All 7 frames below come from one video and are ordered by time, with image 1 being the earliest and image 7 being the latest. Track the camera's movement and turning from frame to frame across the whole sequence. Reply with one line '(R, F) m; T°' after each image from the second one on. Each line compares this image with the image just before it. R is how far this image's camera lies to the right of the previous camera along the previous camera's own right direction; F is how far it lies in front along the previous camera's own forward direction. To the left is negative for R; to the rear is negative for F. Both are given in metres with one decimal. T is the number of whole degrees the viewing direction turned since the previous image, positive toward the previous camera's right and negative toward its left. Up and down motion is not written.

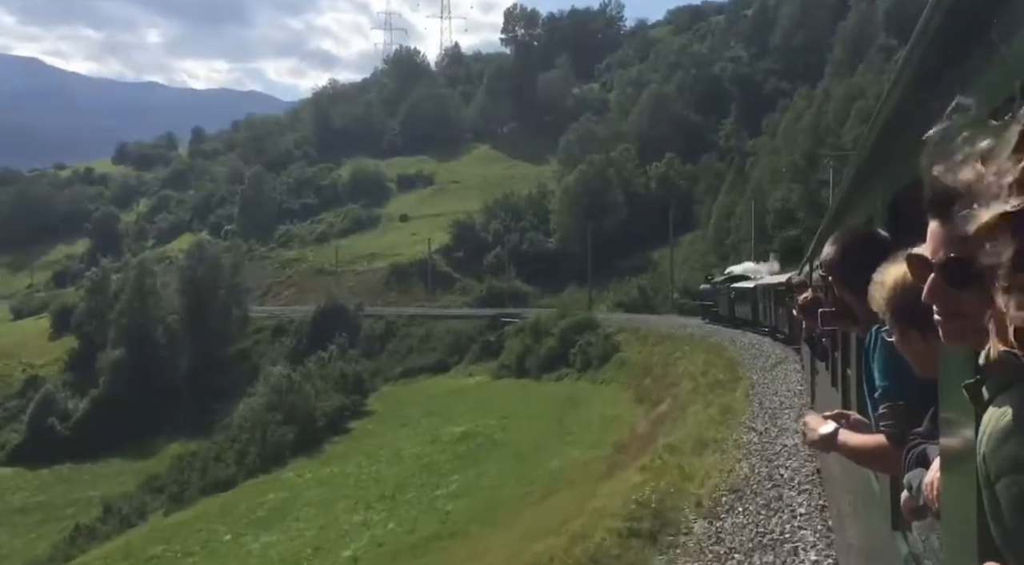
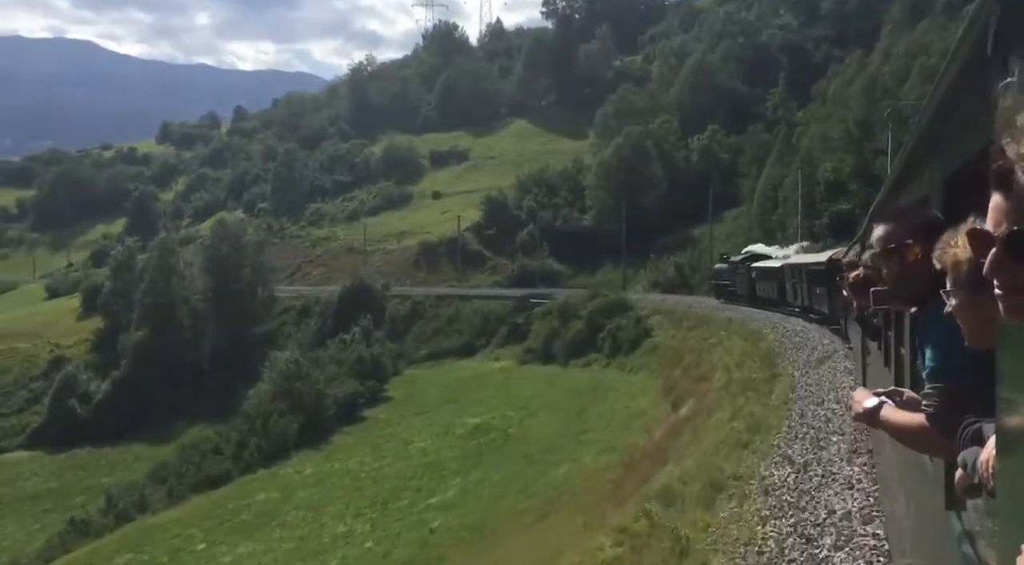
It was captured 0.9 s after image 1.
(+1.3, +4.2) m; -3°
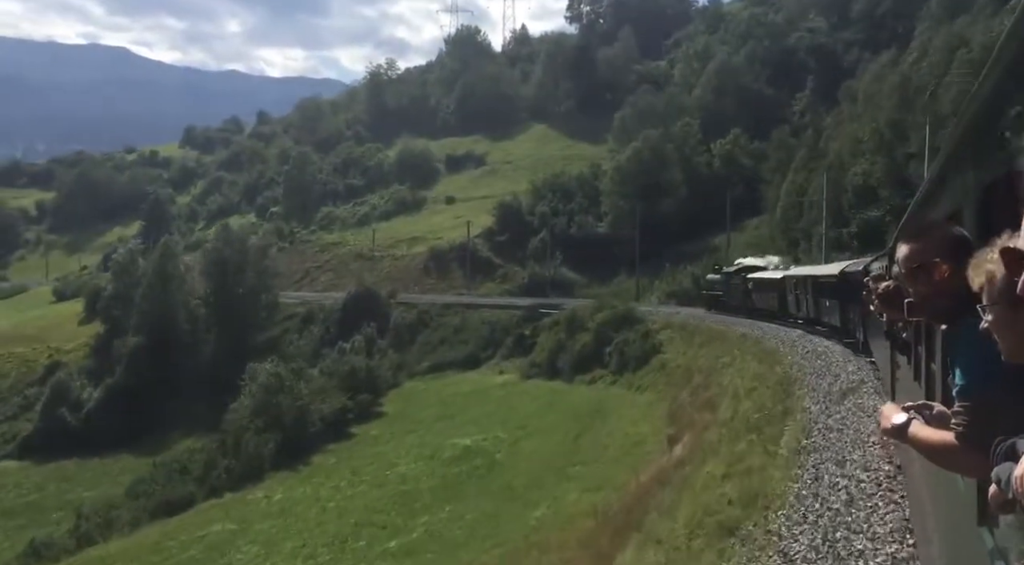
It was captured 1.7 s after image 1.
(+1.4, +3.9) m; -2°
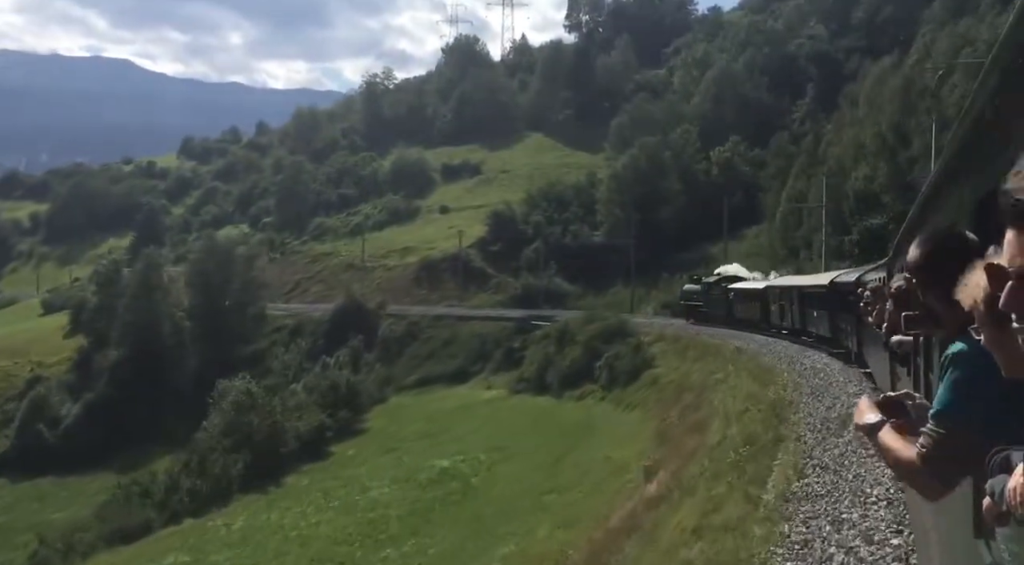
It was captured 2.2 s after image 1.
(+0.9, +2.4) m; 0°
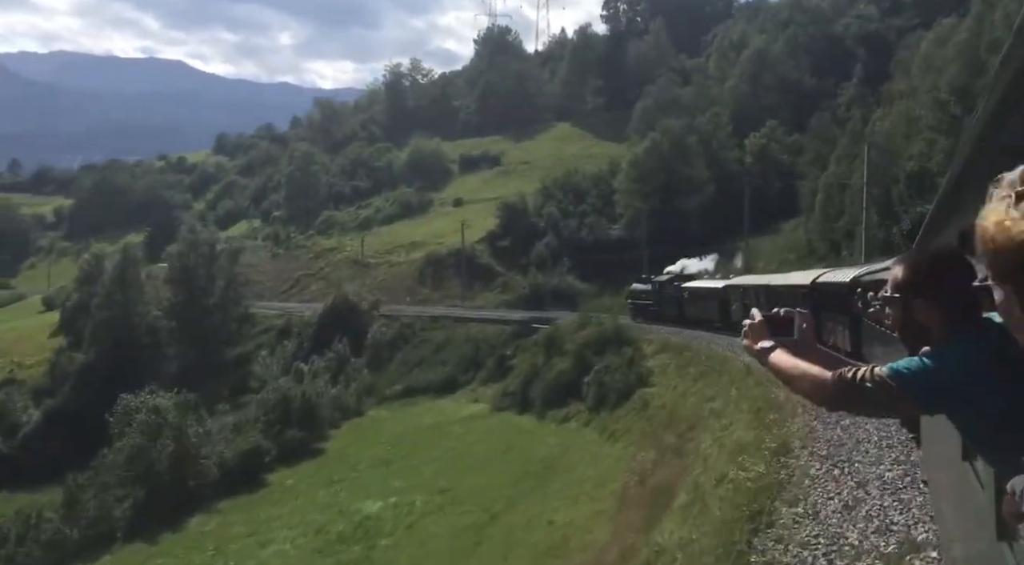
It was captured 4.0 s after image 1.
(+3.3, +8.7) m; -3°
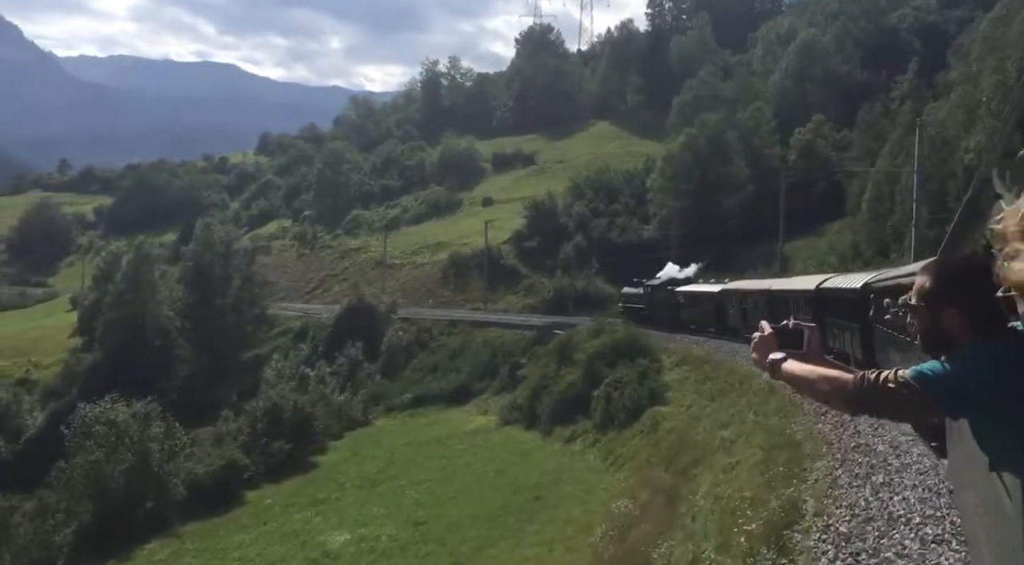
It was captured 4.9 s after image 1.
(+1.8, +4.3) m; -3°
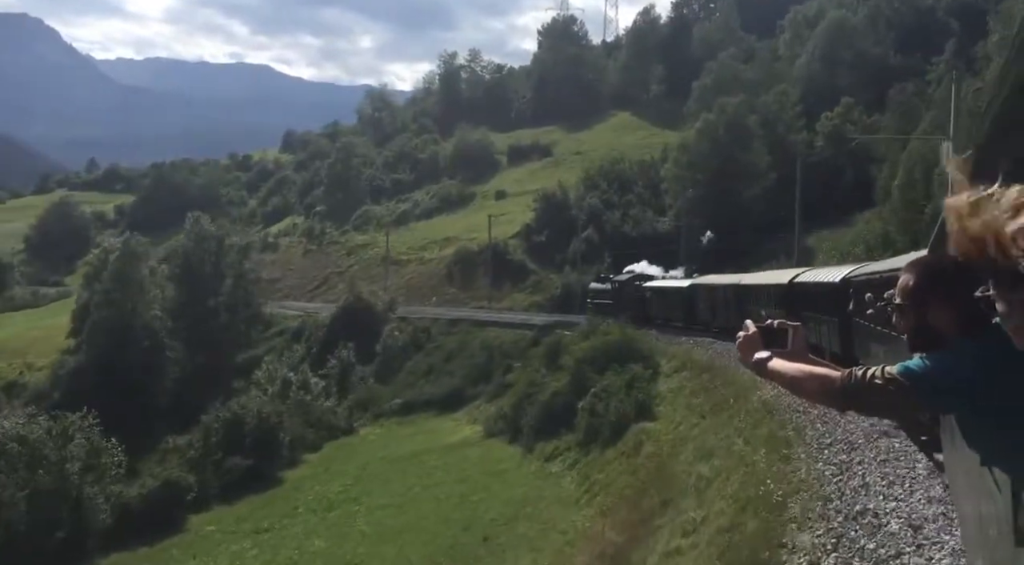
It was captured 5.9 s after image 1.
(+2.1, +4.7) m; -2°
